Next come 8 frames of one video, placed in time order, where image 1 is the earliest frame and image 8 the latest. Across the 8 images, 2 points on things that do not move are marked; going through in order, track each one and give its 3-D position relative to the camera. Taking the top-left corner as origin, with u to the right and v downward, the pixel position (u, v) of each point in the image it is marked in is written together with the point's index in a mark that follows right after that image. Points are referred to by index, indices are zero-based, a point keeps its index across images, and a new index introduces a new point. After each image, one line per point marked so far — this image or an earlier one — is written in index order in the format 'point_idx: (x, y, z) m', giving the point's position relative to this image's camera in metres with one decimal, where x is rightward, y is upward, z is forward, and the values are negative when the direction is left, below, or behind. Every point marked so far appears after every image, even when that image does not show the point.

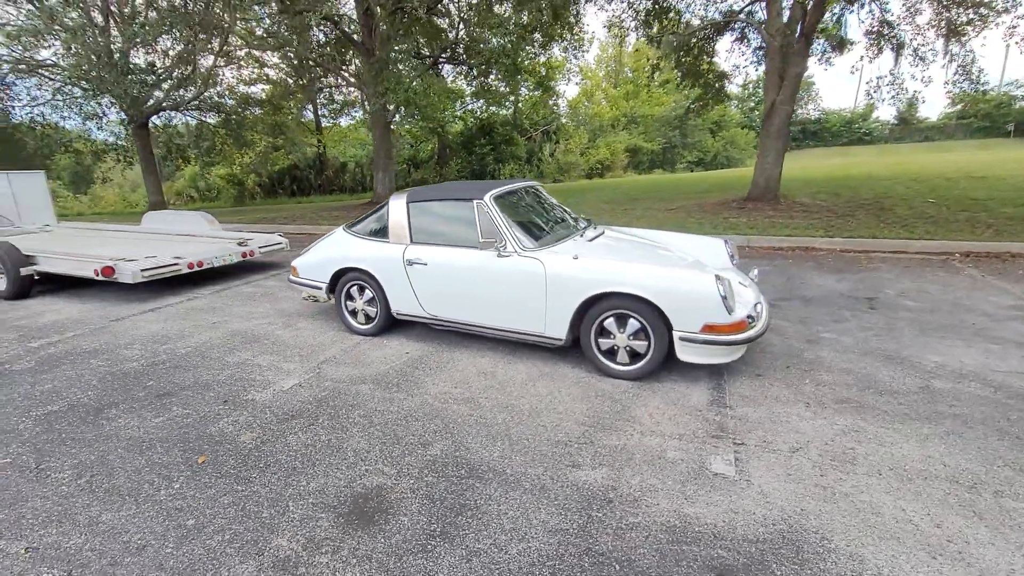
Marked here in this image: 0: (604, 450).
0: (+0.5, -0.9, +2.8) m
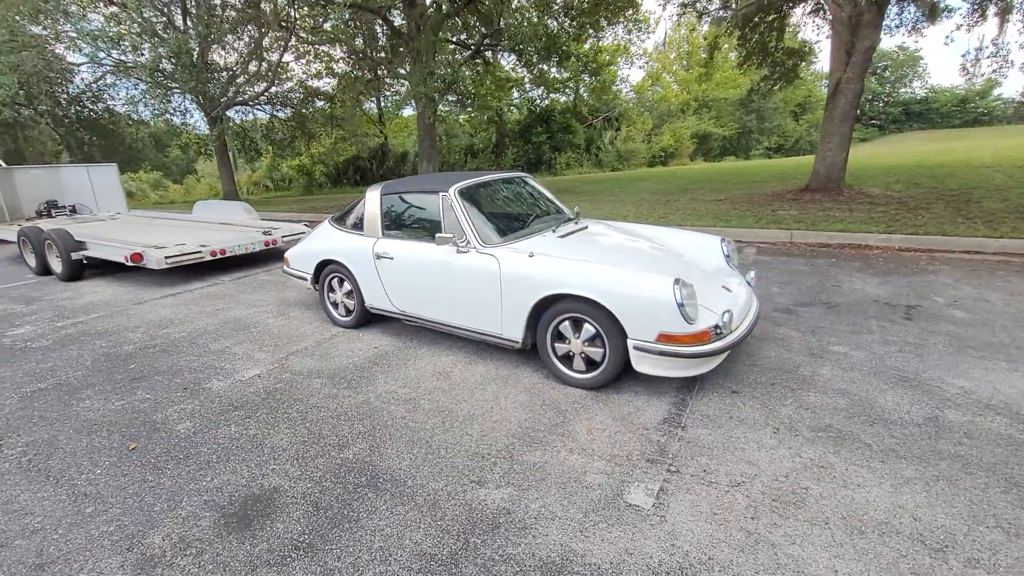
0: (0.0, -0.9, +2.6) m
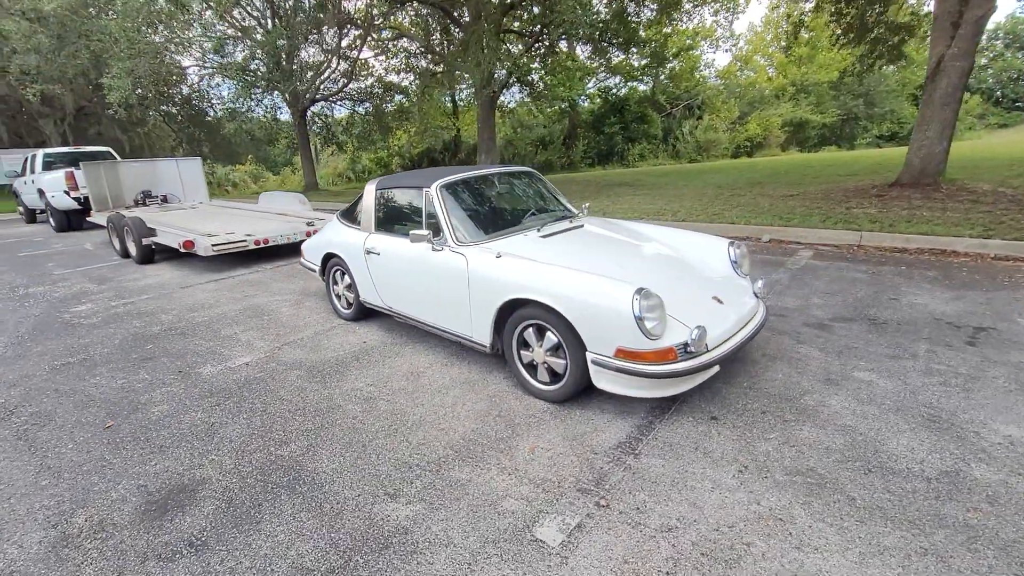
0: (-0.4, -1.0, +2.4) m
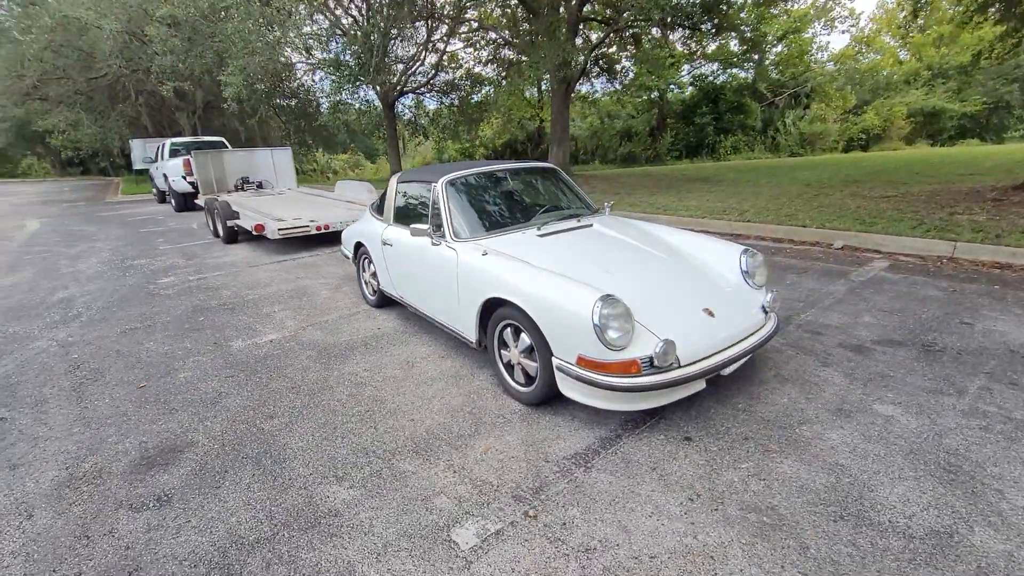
0: (-0.7, -0.9, +2.5) m
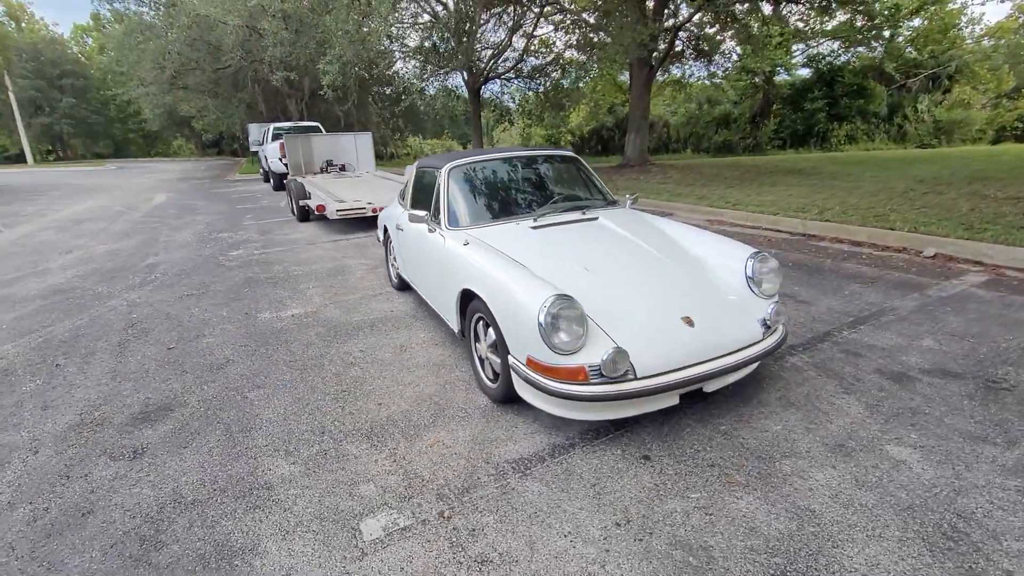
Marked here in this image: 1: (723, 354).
0: (-1.0, -0.9, +2.6) m
1: (+1.1, -0.4, +2.6) m
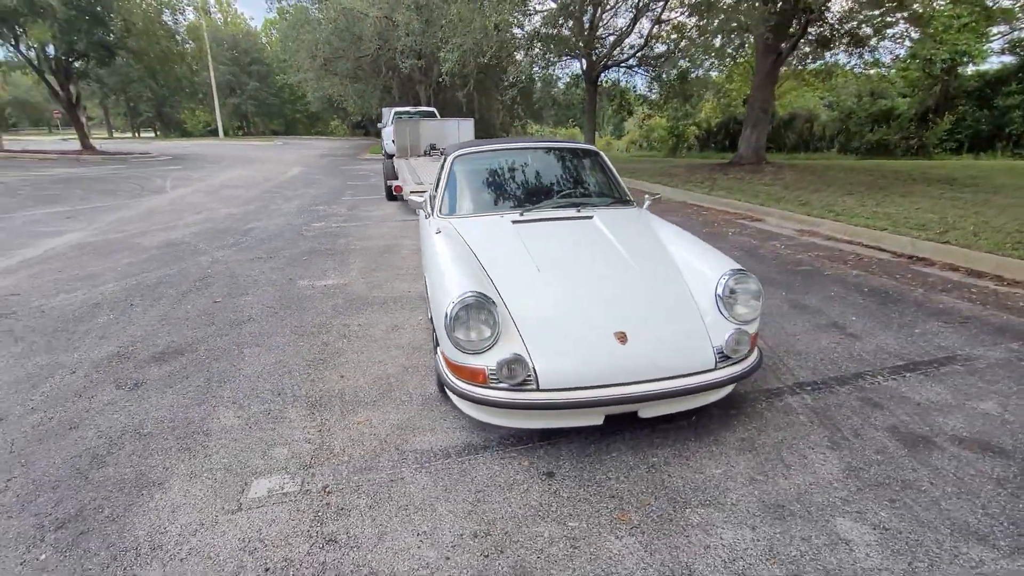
0: (-1.4, -0.7, +2.8) m
1: (+0.7, -0.4, +2.3) m
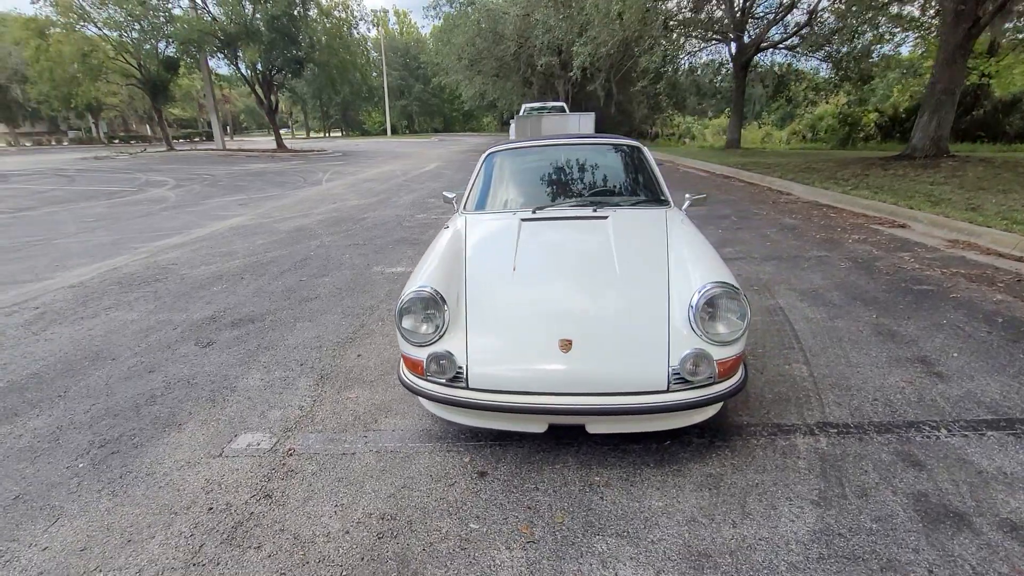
0: (-1.5, -0.6, +3.2) m
1: (+0.4, -0.5, +2.2) m
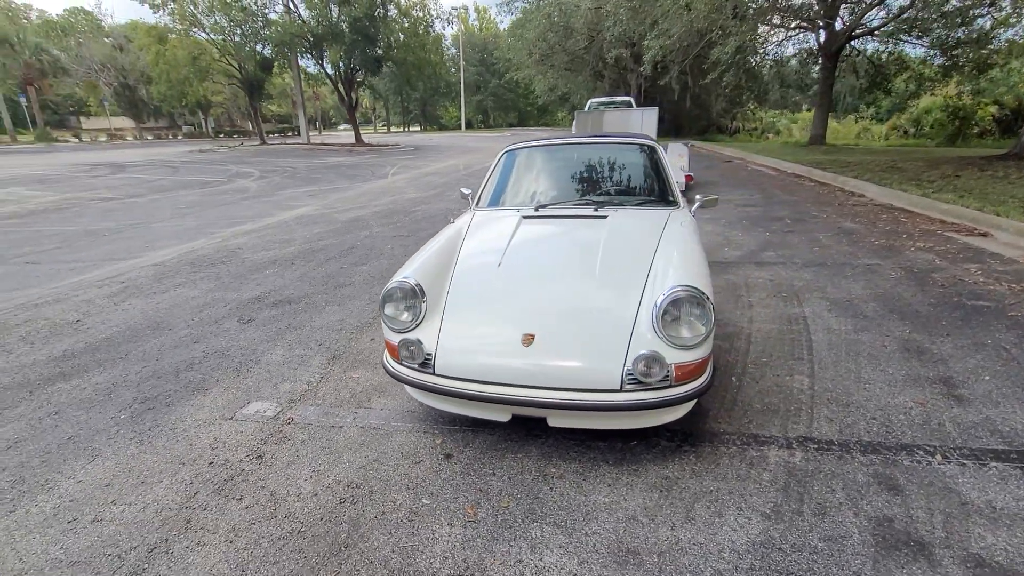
0: (-1.5, -0.5, +3.5) m
1: (+0.2, -0.5, +2.2) m
